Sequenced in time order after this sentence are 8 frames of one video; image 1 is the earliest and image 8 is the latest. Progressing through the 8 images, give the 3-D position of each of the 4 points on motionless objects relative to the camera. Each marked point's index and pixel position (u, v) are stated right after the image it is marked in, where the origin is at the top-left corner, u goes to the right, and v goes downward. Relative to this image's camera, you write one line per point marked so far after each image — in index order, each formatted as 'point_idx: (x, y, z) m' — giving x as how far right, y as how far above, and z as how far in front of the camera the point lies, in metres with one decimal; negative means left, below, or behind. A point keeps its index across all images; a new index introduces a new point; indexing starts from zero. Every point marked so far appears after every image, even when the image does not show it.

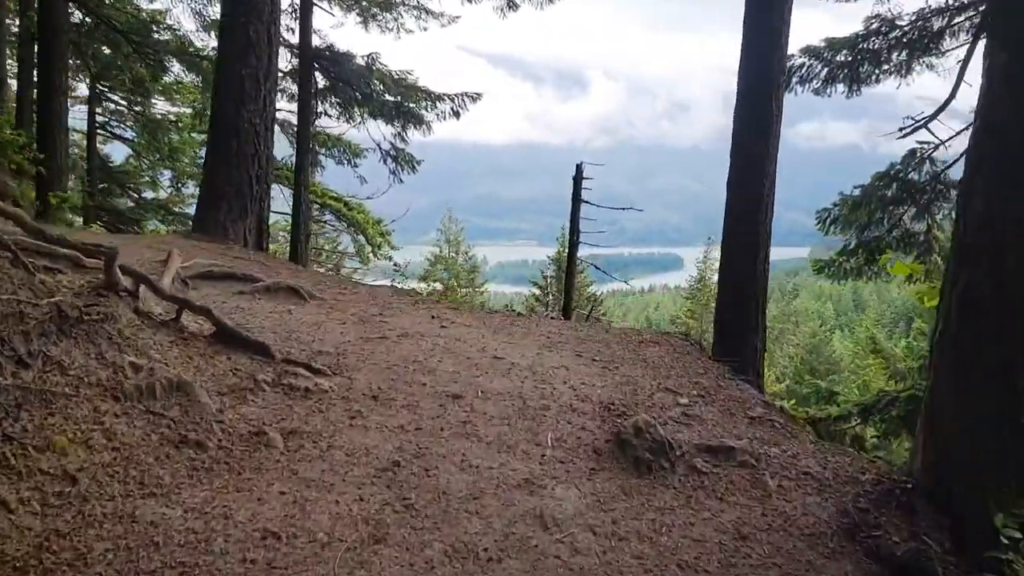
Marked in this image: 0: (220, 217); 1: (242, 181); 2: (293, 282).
0: (-3.2, +0.7, +7.4) m
1: (-3.0, +1.1, +7.5) m
2: (-1.7, 0.0, +5.2) m
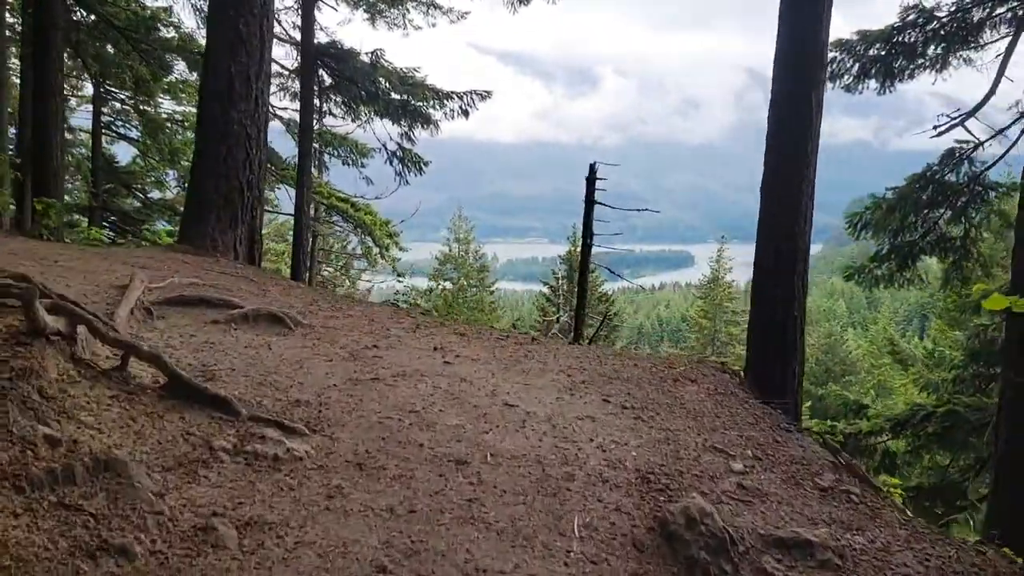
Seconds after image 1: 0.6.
0: (-3.1, +0.6, +6.9) m
1: (-2.9, +1.0, +6.9) m
2: (-1.6, -0.1, +4.7) m
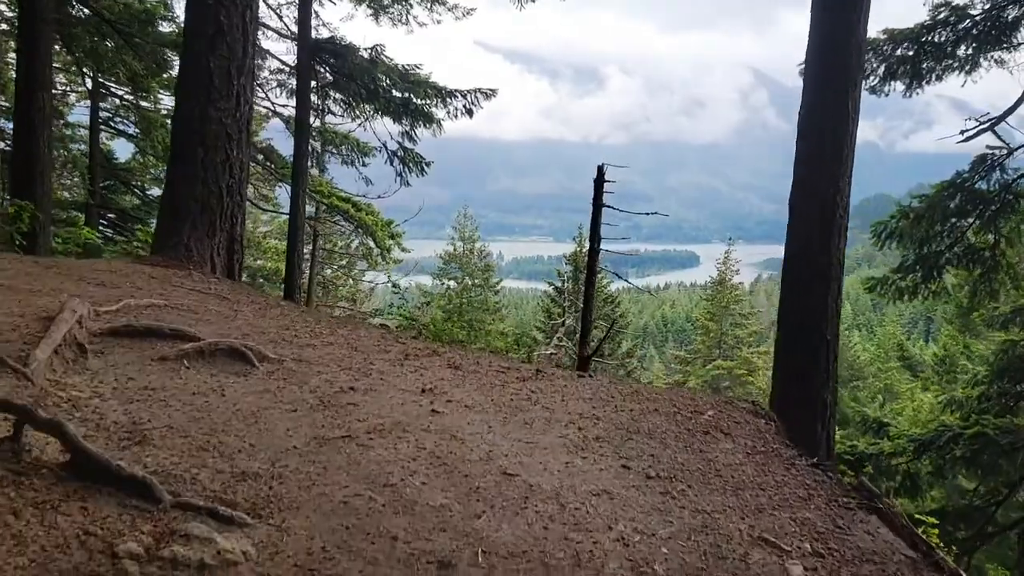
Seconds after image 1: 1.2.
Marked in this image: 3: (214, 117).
0: (-3.1, +0.5, +6.3) m
1: (-2.9, +0.9, +6.4) m
2: (-1.6, -0.3, +4.1) m
3: (-2.8, +1.6, +6.4) m
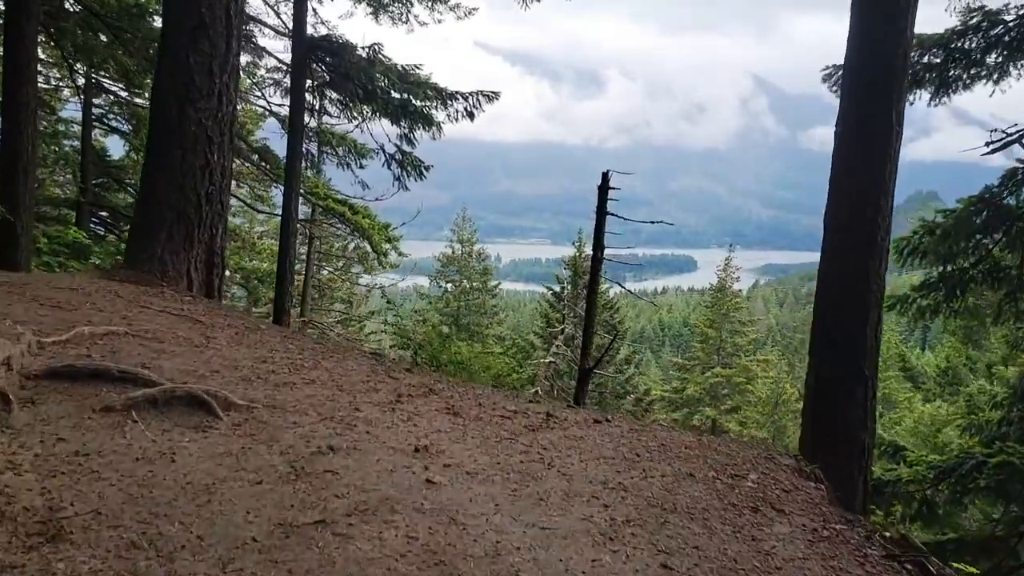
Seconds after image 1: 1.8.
0: (-3.0, +0.3, +5.8) m
1: (-2.8, +0.7, +5.8) m
2: (-1.6, -0.4, +3.6) m
3: (-2.8, +1.5, +5.8) m
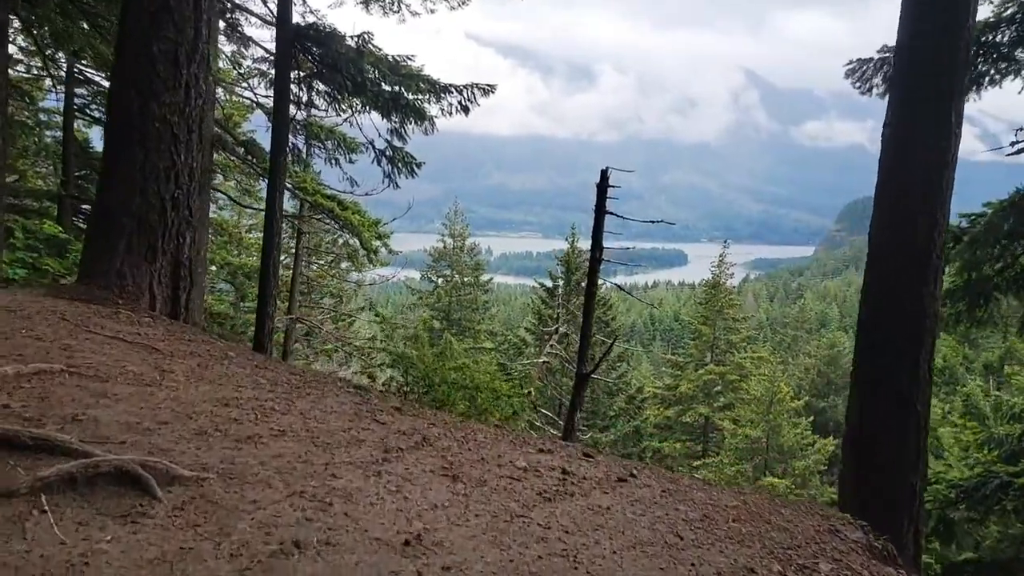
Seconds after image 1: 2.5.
0: (-3.0, +0.2, +5.2) m
1: (-2.8, +0.6, +5.2) m
2: (-1.5, -0.6, +2.9) m
3: (-2.7, +1.3, +5.2) m
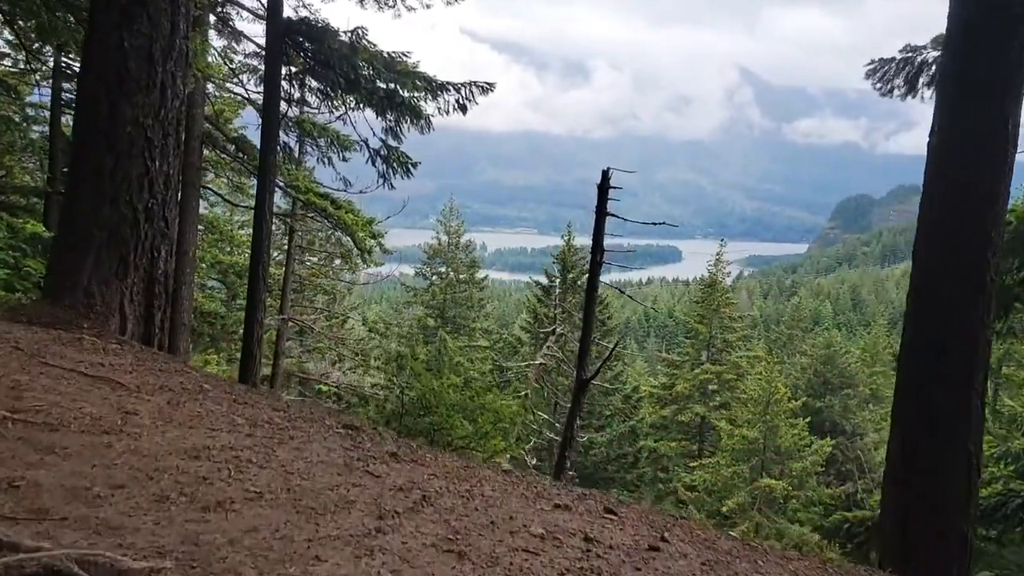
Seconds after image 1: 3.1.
0: (-3.0, +0.1, +4.7) m
1: (-2.7, +0.5, +4.7) m
2: (-1.5, -0.7, +2.5) m
3: (-2.7, +1.2, +4.7) m
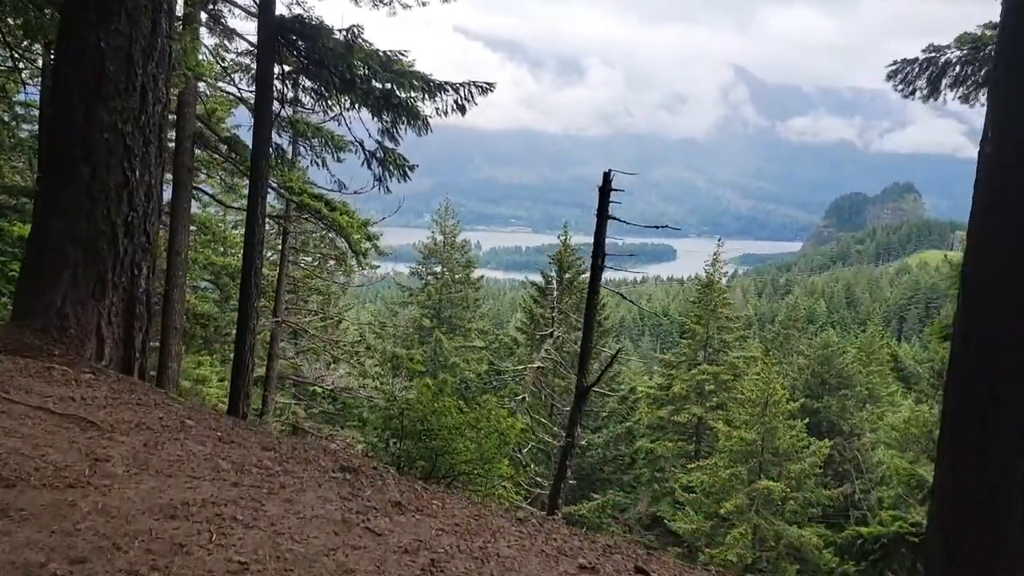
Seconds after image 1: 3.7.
0: (-2.9, -0.1, +4.3) m
1: (-2.7, +0.3, +4.4) m
2: (-1.4, -0.9, +2.2) m
3: (-2.6, +1.1, +4.4) m
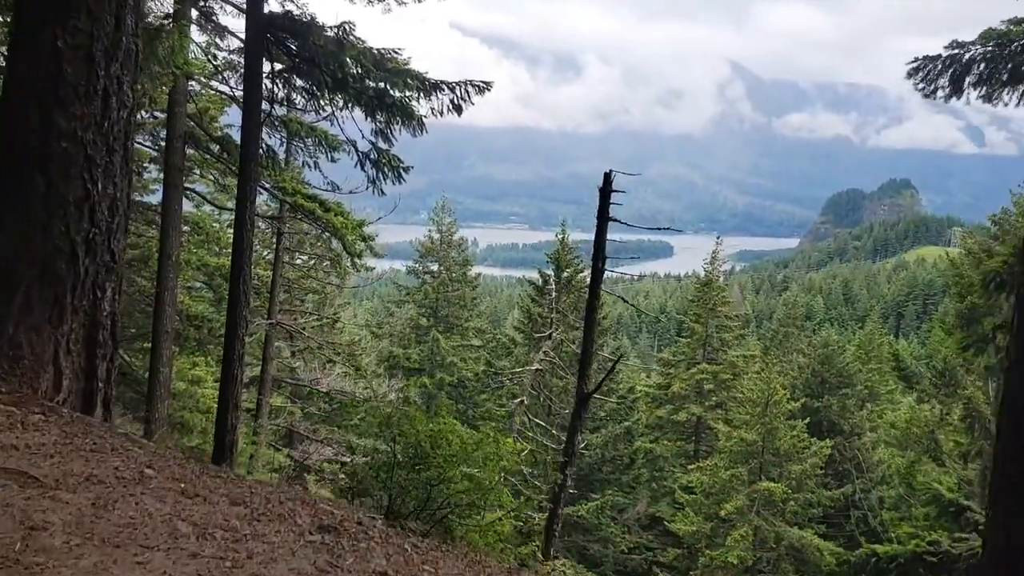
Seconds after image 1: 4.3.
0: (-2.9, -0.2, +3.9) m
1: (-2.7, +0.2, +4.0) m
2: (-1.4, -1.0, +1.7) m
3: (-2.6, +0.9, +4.0) m
